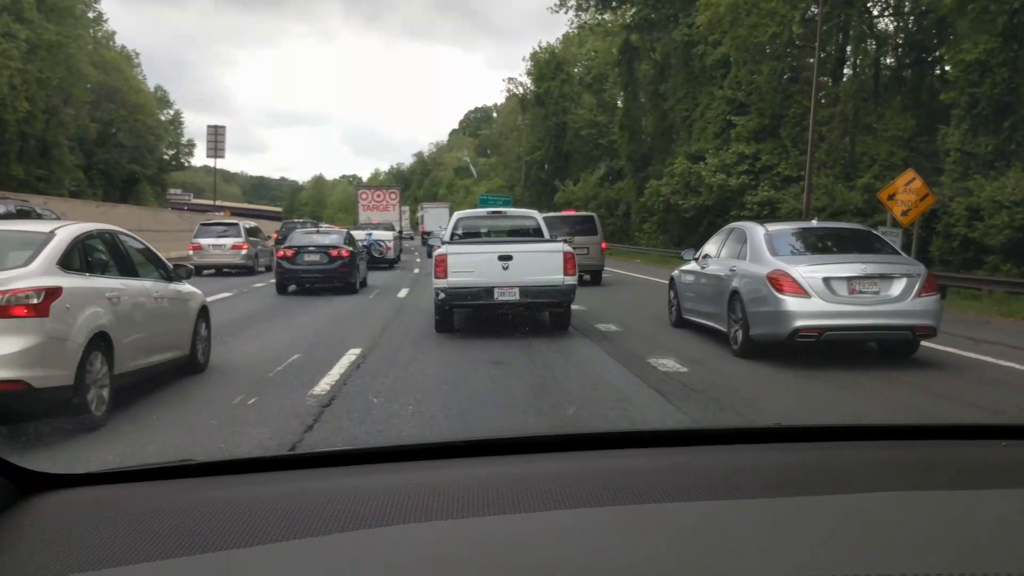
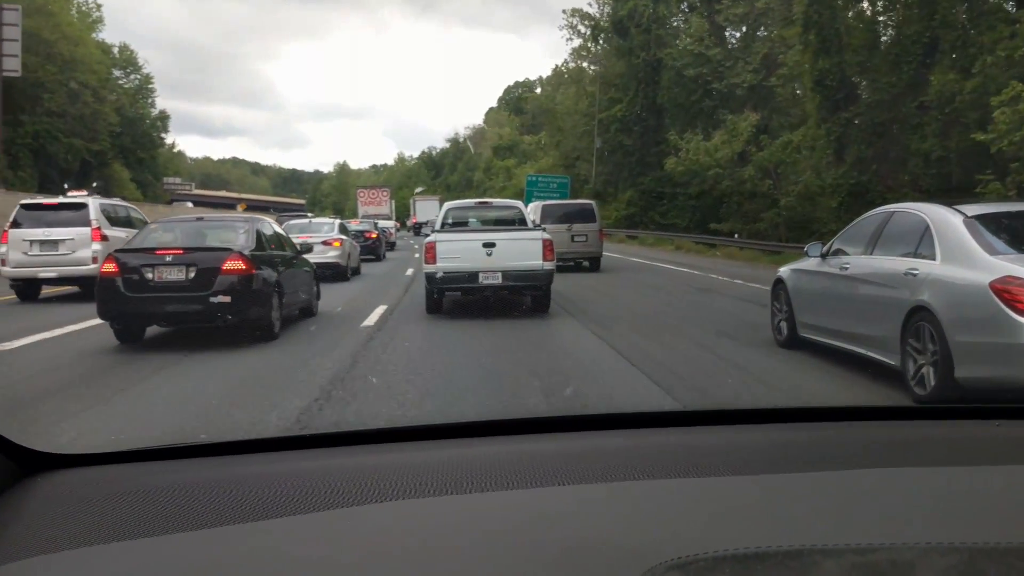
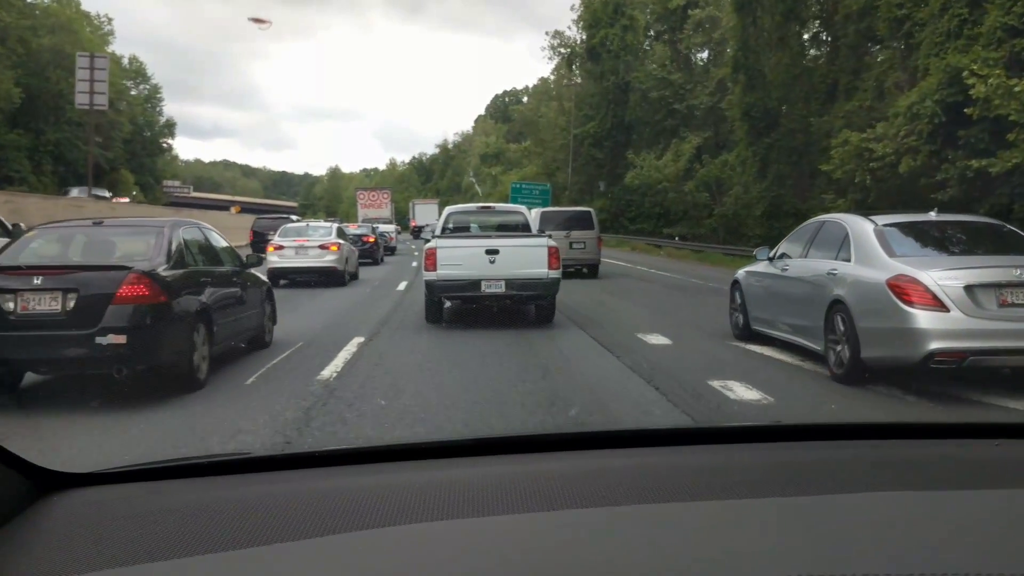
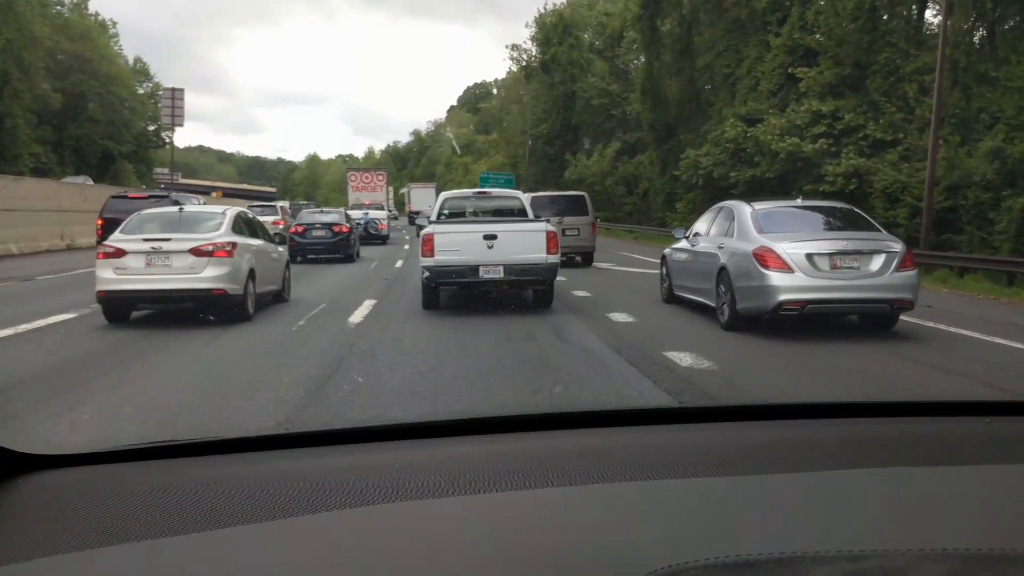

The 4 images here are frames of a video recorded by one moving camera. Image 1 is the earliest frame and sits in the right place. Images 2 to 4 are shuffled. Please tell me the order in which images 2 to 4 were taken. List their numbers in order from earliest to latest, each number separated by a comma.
4, 3, 2
